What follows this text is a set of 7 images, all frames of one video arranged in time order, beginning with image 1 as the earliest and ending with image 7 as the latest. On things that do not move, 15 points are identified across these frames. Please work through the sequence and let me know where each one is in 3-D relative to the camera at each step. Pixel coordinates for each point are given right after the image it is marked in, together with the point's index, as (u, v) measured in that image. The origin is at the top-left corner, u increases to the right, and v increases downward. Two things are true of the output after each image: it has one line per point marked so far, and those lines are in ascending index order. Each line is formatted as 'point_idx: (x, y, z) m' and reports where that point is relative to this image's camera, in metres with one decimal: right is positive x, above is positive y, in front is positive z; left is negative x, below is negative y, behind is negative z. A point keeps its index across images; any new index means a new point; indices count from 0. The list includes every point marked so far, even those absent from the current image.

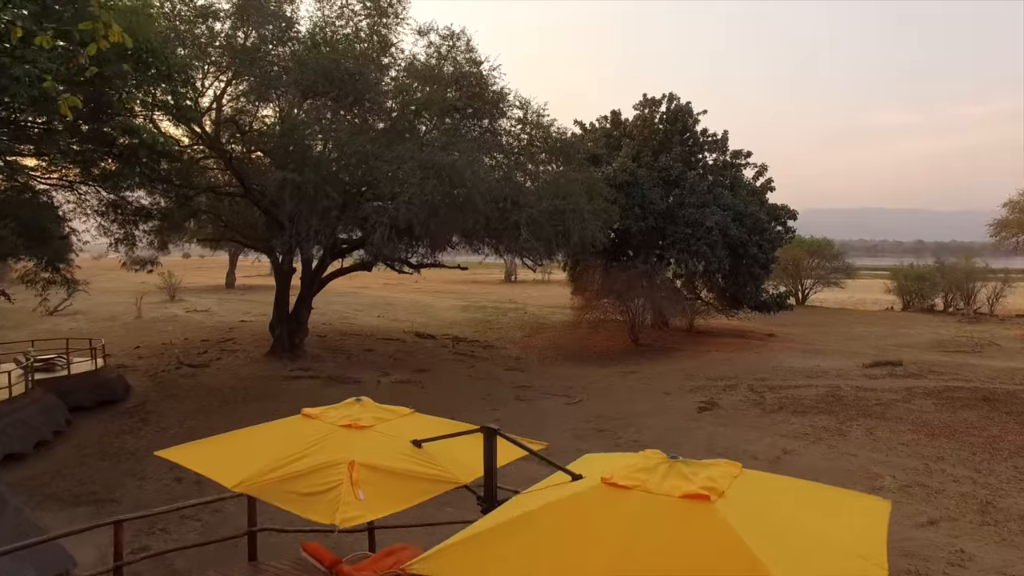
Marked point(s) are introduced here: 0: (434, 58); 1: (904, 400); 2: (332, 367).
0: (-1.6, +5.0, +12.6) m
1: (+6.7, -1.9, +9.9) m
2: (-4.0, -1.8, +13.2) m
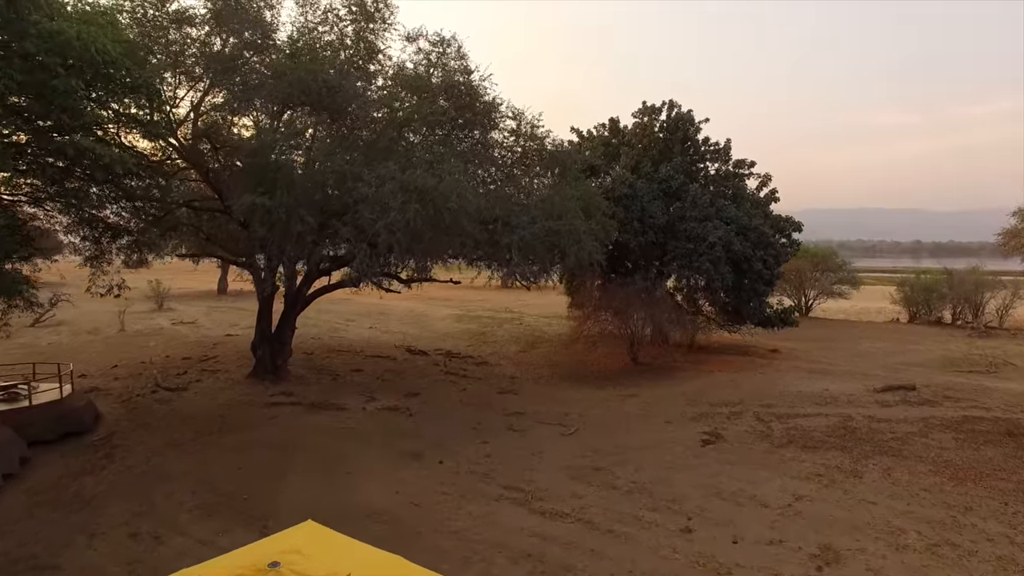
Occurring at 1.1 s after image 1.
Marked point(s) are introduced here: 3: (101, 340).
0: (-1.8, +4.6, +12.0) m
1: (+6.5, -2.3, +9.3) m
2: (-4.2, -2.2, +12.6) m
3: (-13.5, -1.7, +19.3) m
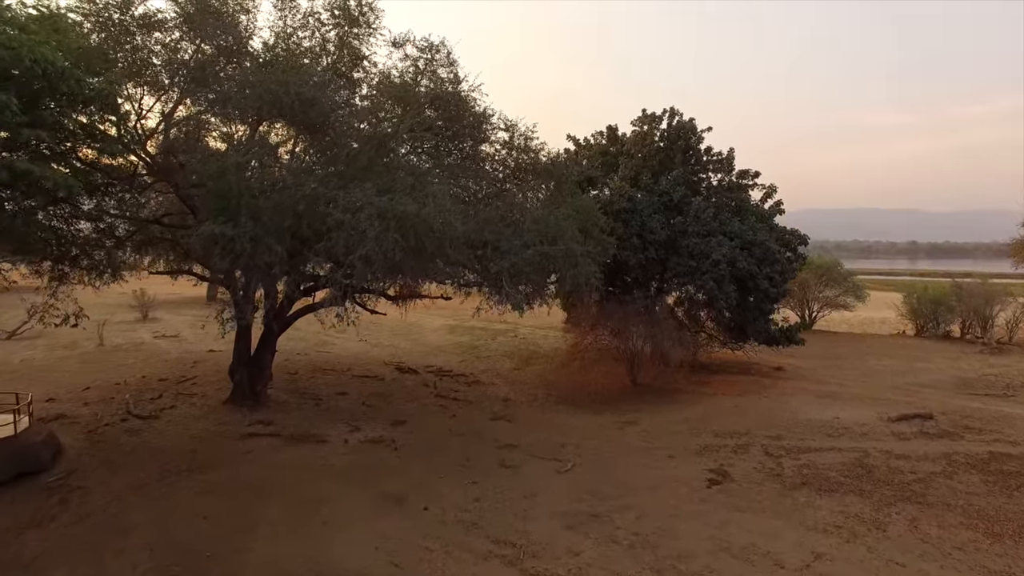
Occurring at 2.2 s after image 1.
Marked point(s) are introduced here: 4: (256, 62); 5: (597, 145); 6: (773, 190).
0: (-1.9, +4.1, +11.2) m
1: (+6.4, -2.8, +8.6) m
2: (-4.3, -2.7, +11.8) m
3: (-13.7, -2.1, +18.5) m
4: (-4.5, +4.0, +10.3) m
5: (+2.3, +3.8, +15.6) m
6: (+6.9, +2.6, +15.4) m
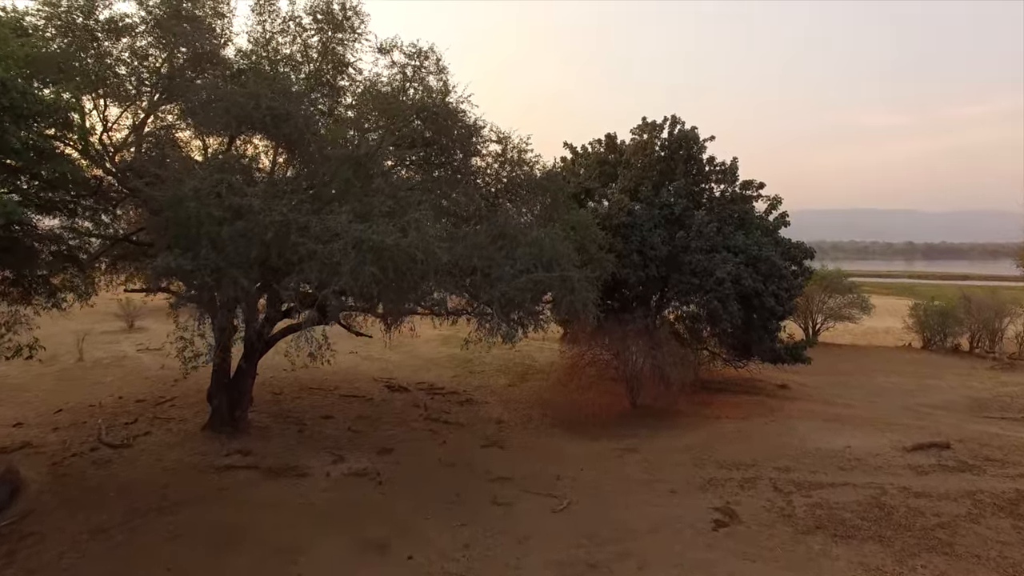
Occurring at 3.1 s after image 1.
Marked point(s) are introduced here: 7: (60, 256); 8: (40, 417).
0: (-2.1, +3.7, +10.5) m
1: (+6.3, -3.1, +8.0) m
2: (-4.5, -3.1, +11.2) m
3: (-13.9, -2.5, +17.7) m
4: (-4.6, +3.6, +9.6) m
5: (+2.1, +3.4, +14.9) m
6: (+6.7, +2.2, +14.8) m
7: (-7.4, +0.5, +9.5) m
8: (-10.6, -2.9, +13.1) m
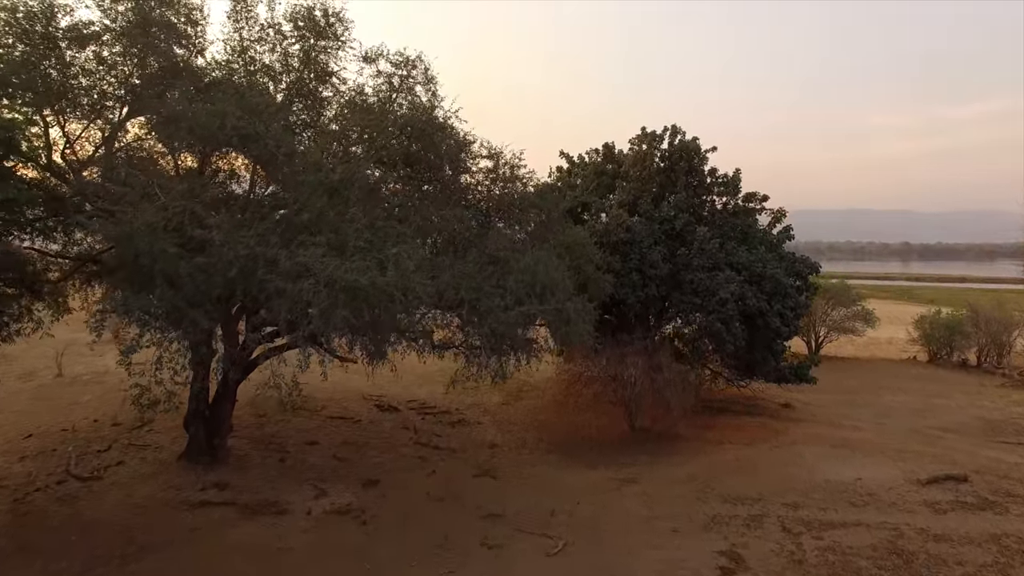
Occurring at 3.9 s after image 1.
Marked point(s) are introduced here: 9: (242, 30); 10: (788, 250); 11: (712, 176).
0: (-2.2, +3.3, +9.9) m
1: (+6.2, -3.6, +7.4) m
2: (-4.6, -3.5, +10.6) m
3: (-14.0, -3.0, +17.1) m
4: (-4.7, +3.1, +9.0) m
5: (+2.0, +3.0, +14.3) m
6: (+6.6, +1.8, +14.2) m
7: (-7.5, +0.1, +8.9) m
8: (-10.7, -3.3, +12.5) m
9: (-4.8, +4.5, +10.3) m
10: (+6.4, +0.9, +13.6) m
11: (+4.7, +2.6, +13.7) m
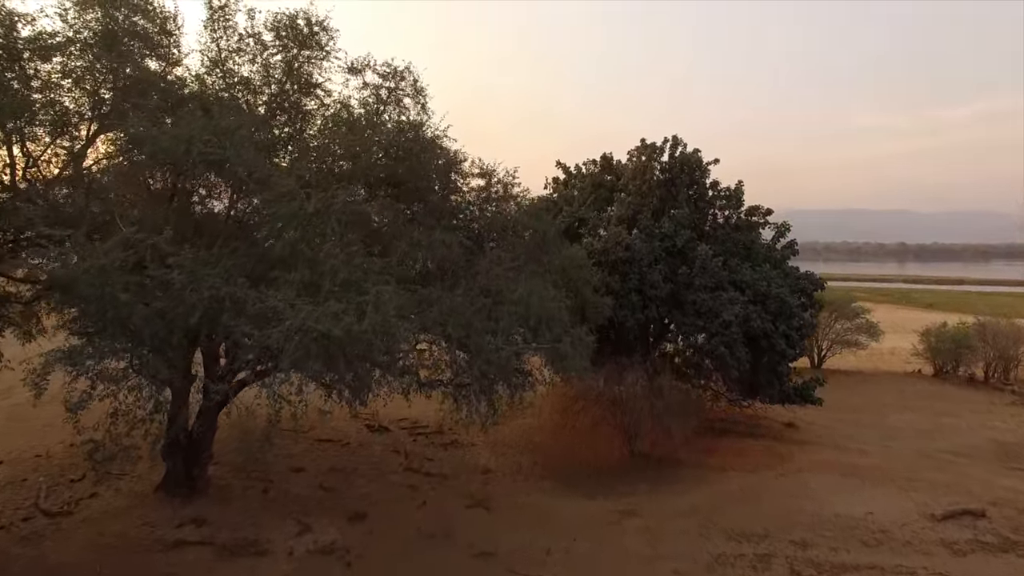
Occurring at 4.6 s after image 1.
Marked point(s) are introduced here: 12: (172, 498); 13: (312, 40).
0: (-2.3, +2.9, +9.4) m
1: (+6.1, -4.0, +6.9) m
2: (-4.7, -3.9, +10.0) m
3: (-14.2, -3.4, +16.5) m
4: (-4.8, +2.7, +8.4) m
5: (+1.8, +2.6, +13.8) m
6: (+6.4, +1.4, +13.7) m
7: (-7.6, -0.4, +8.3) m
8: (-10.8, -3.8, +11.9) m
9: (-4.9, +4.1, +9.7) m
10: (+6.3, +0.5, +13.1) m
11: (+4.6, +2.2, +13.2) m
12: (-6.1, -3.8, +10.5) m
13: (-3.5, +4.3, +10.1) m
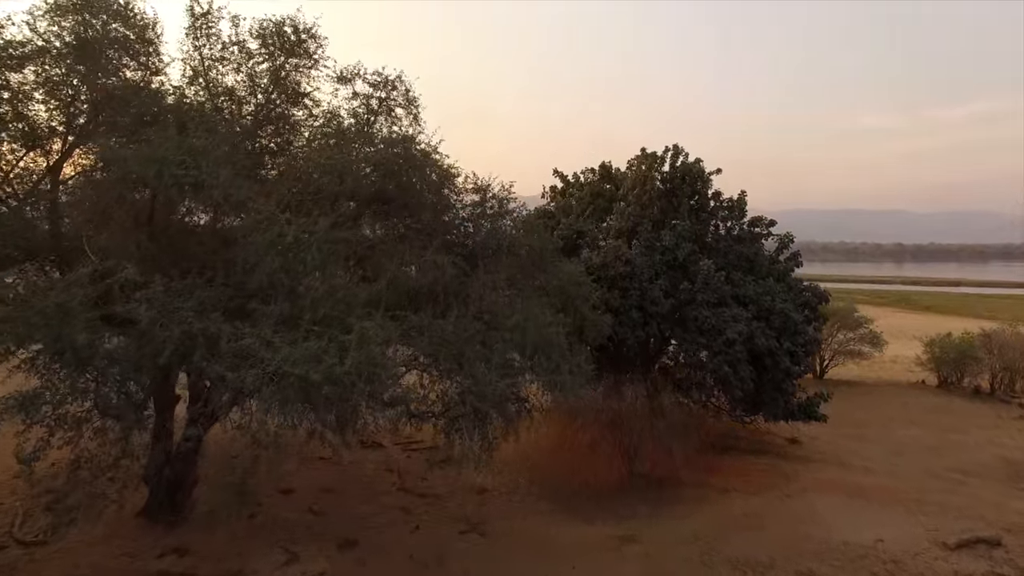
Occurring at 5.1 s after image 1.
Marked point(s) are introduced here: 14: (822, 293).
0: (-2.4, +2.6, +9.0) m
1: (+6.0, -4.3, +6.6) m
2: (-4.8, -4.2, +9.6) m
3: (-14.3, -3.7, +16.0) m
4: (-4.9, +2.4, +8.0) m
5: (+1.8, +2.3, +13.4) m
6: (+6.3, +1.1, +13.4) m
7: (-7.7, -0.7, +7.9) m
8: (-10.9, -4.1, +11.4) m
9: (-5.0, +3.8, +9.3) m
10: (+6.2, +0.2, +12.8) m
11: (+4.5, +1.9, +12.9) m
12: (-6.2, -4.1, +10.1) m
13: (-3.5, +4.0, +9.7) m
14: (+6.9, -0.1, +12.8) m
